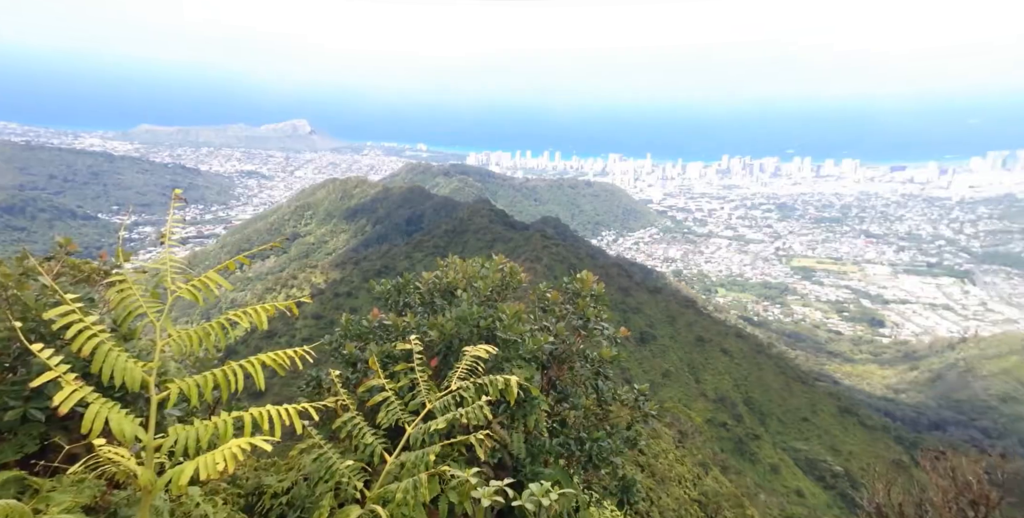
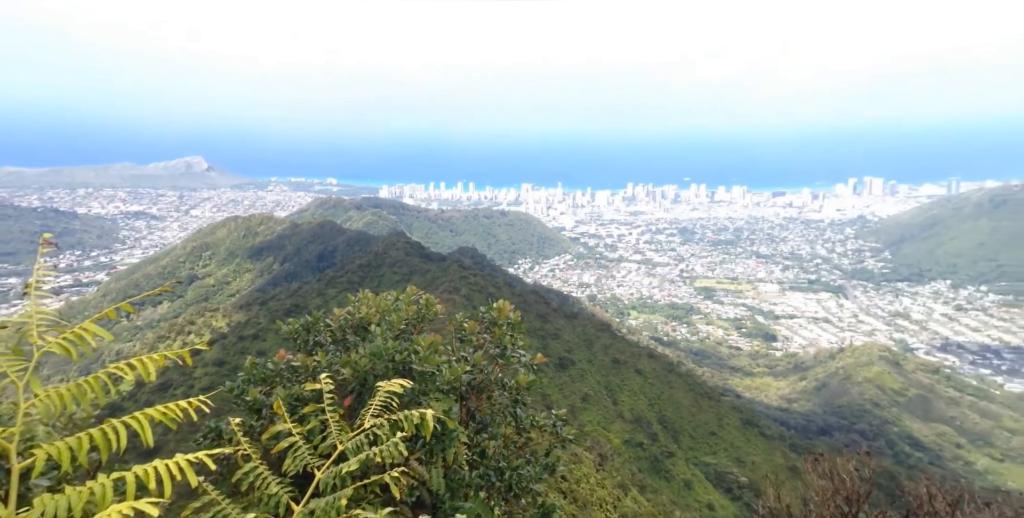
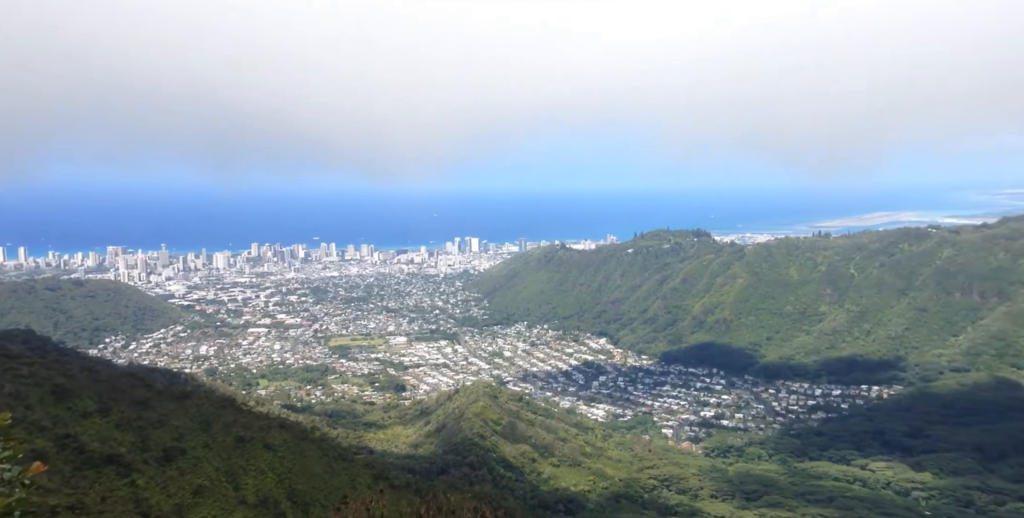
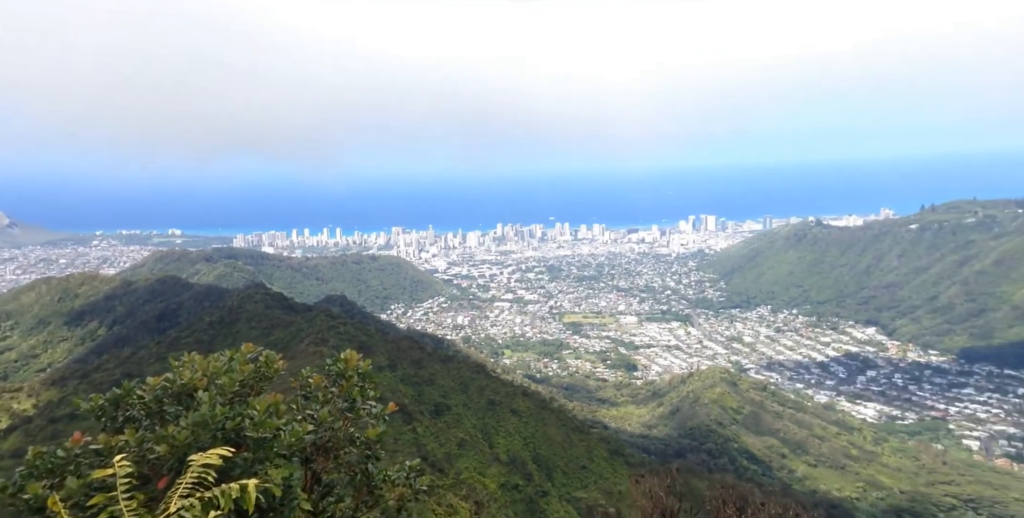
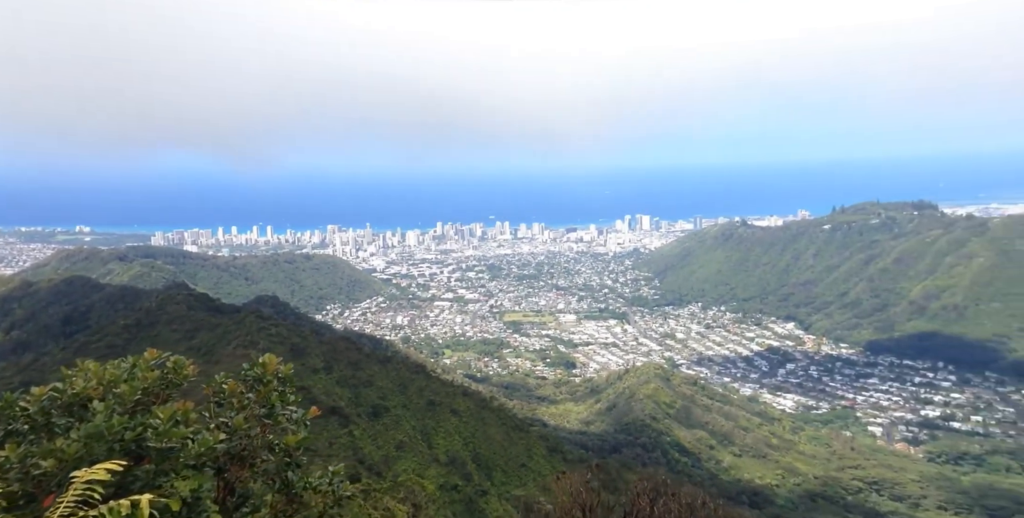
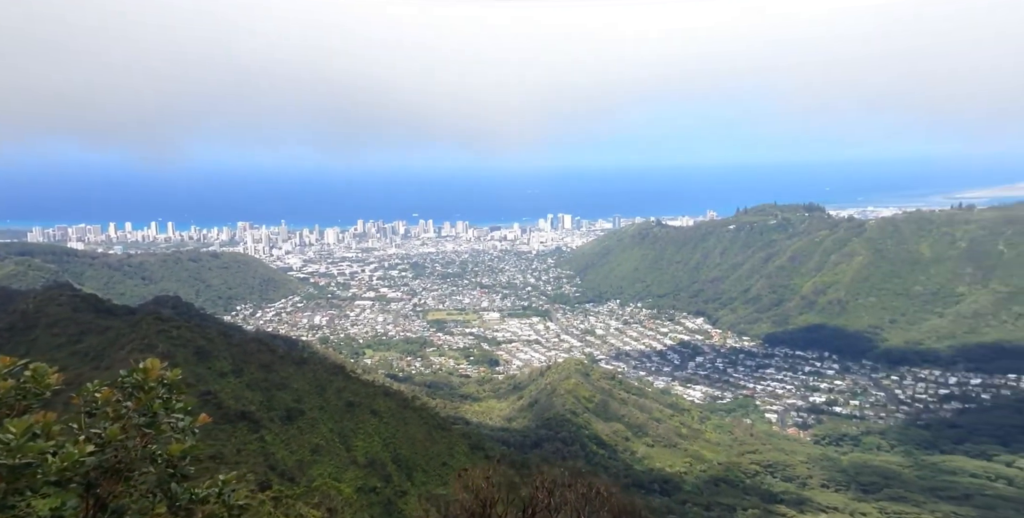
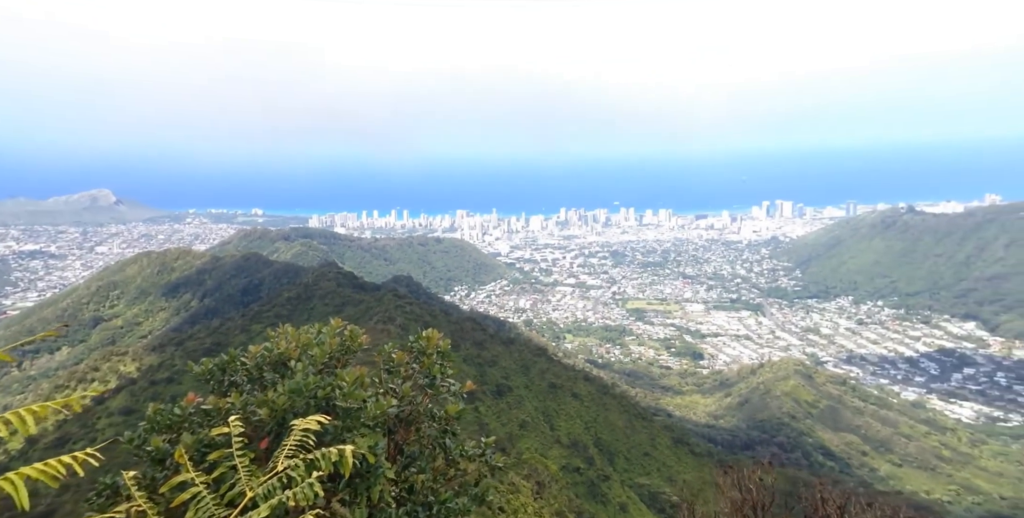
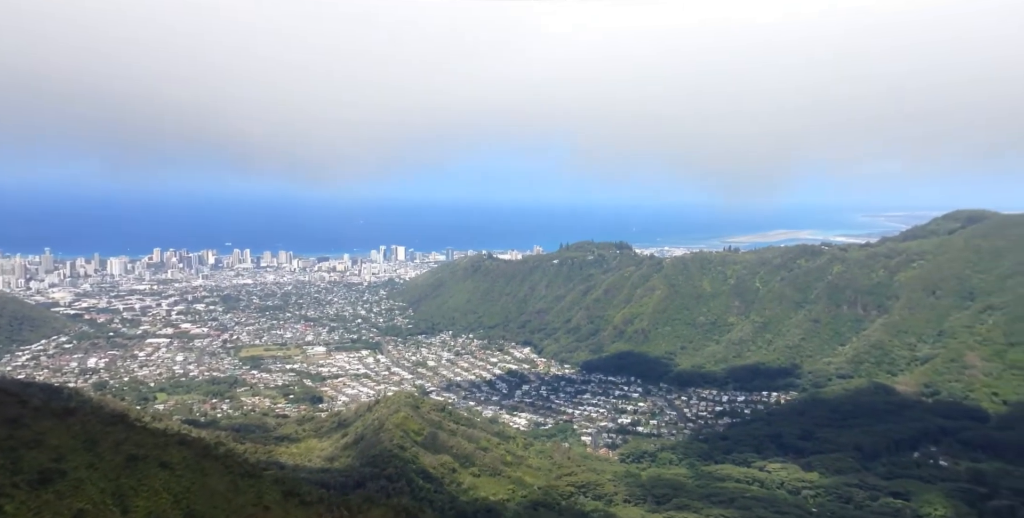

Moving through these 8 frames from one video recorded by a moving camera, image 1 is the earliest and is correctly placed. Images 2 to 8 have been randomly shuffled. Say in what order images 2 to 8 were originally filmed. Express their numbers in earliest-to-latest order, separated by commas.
2, 7, 4, 5, 6, 3, 8
